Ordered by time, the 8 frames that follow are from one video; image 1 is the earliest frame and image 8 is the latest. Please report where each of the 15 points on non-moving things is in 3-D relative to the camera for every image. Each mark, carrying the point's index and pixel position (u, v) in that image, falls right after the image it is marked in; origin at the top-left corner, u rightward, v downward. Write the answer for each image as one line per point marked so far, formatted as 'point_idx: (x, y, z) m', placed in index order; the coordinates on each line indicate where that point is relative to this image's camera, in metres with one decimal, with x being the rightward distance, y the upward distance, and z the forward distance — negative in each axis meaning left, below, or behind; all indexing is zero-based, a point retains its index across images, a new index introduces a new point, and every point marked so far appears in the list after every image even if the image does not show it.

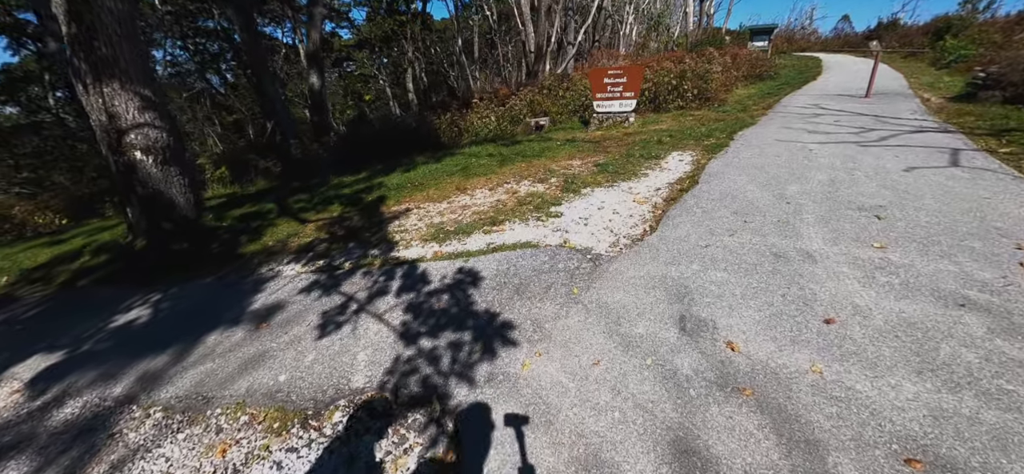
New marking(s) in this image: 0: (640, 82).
0: (+2.7, +3.2, +8.9) m
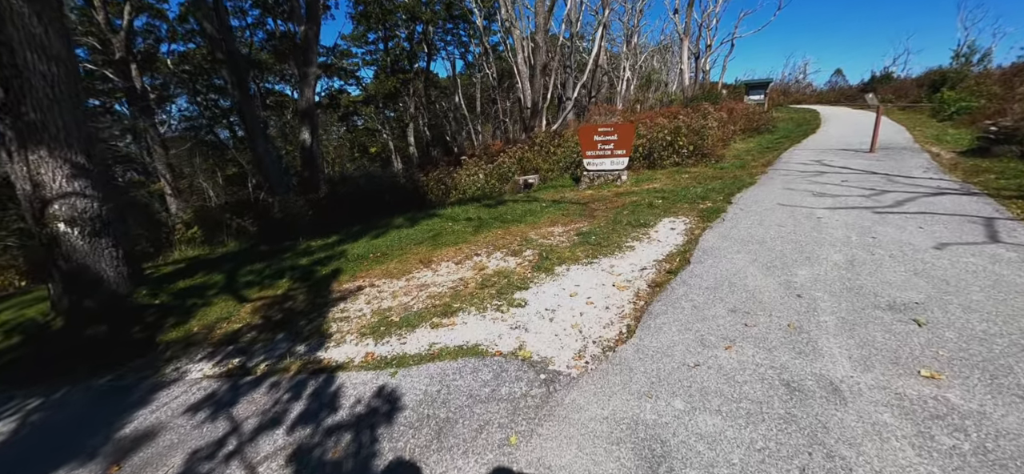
0: (+2.4, +1.9, +8.5) m
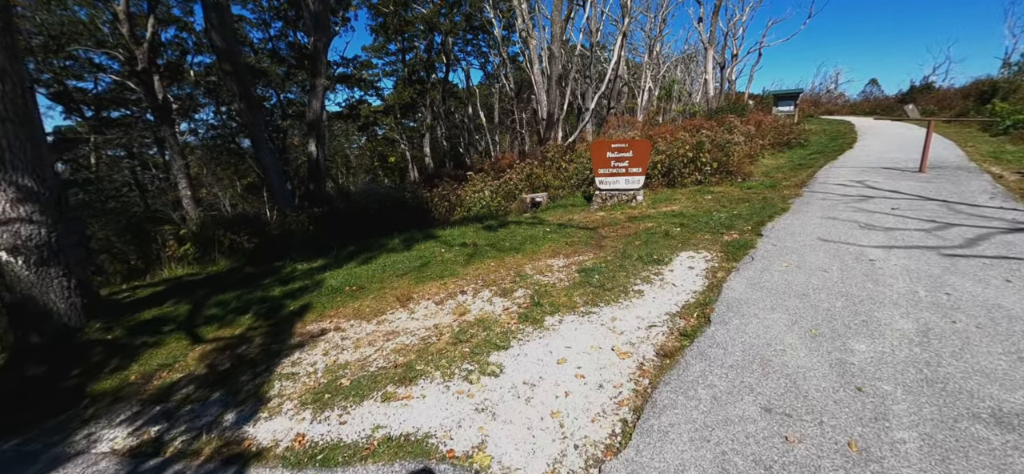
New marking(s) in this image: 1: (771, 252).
0: (+2.5, +1.4, +7.7) m
1: (+2.6, -0.1, +4.4) m
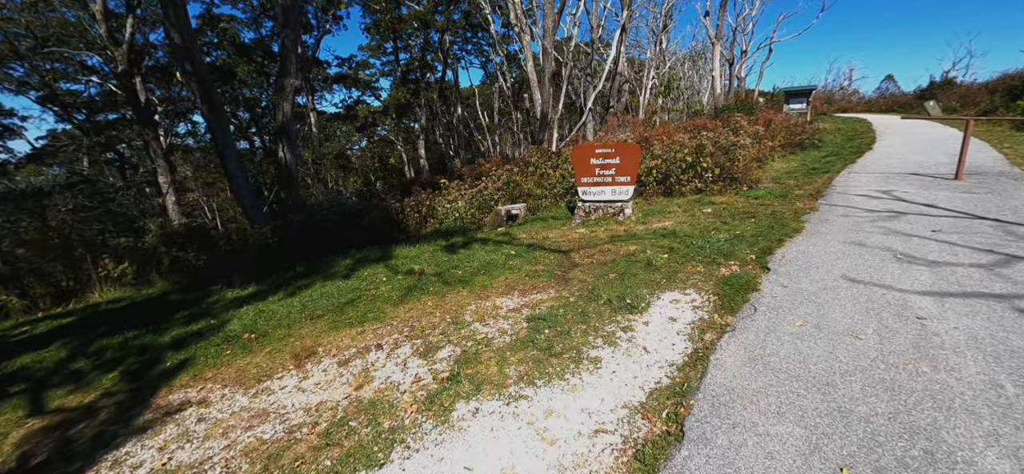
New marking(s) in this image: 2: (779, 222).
0: (+2.0, +1.1, +6.7) m
1: (+2.0, -0.5, +3.3) m
2: (+3.4, +0.2, +5.5) m
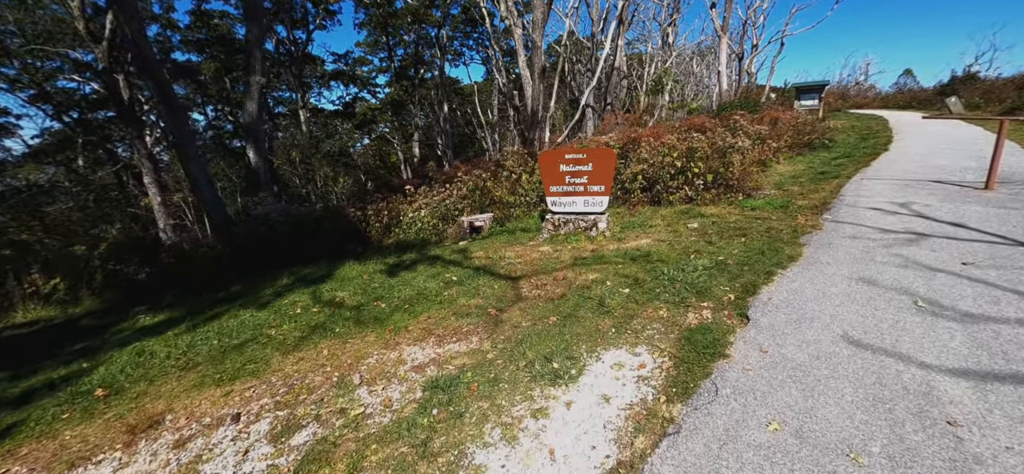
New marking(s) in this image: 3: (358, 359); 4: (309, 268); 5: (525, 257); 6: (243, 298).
0: (+1.3, +0.9, +5.8) m
1: (+1.3, -0.7, +2.4) m
2: (+2.7, -0.1, +4.5) m
3: (-1.2, -0.9, +3.4) m
4: (-3.1, -0.5, +6.6) m
5: (+0.2, -0.3, +5.4) m
6: (-3.5, -0.8, +5.6) m
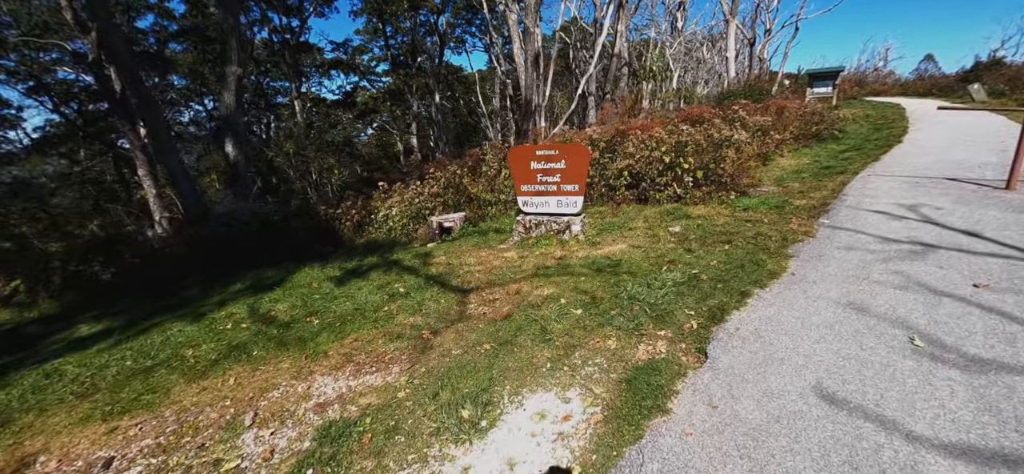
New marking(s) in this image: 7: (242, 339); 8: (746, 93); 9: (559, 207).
0: (+0.9, +0.8, +5.2) m
1: (+0.8, -0.9, +1.9) m
2: (+2.3, -0.2, +4.0) m
3: (-1.7, -1.0, +3.0) m
4: (-3.5, -0.5, +6.2) m
5: (-0.3, -0.3, +4.9) m
6: (-3.9, -0.8, +5.2) m
7: (-2.4, -0.9, +3.7) m
8: (+6.7, +4.1, +12.2) m
9: (+0.6, +0.4, +5.6) m
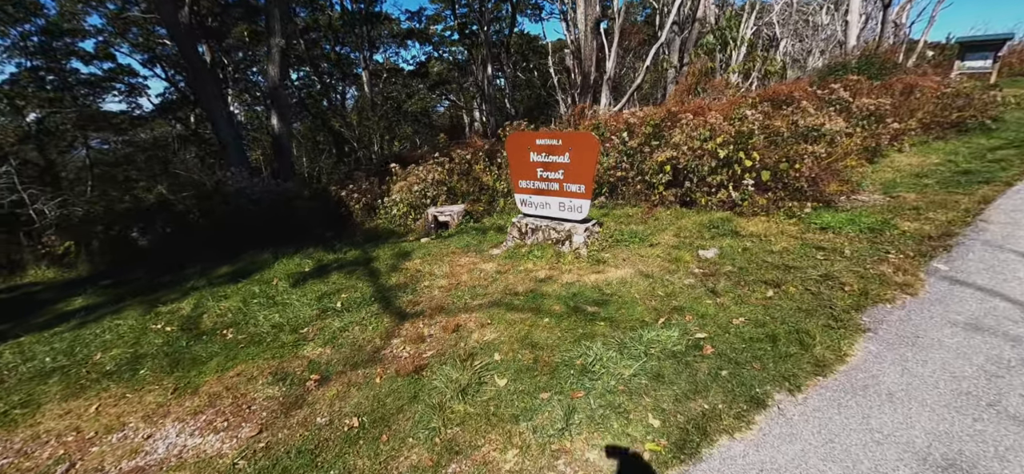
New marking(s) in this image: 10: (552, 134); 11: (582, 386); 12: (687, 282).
0: (+0.8, +0.7, +4.1) m
1: (0.0, -1.2, +0.9) m
2: (+1.8, -0.5, +2.7) m
3: (-2.3, -1.1, +2.4) m
4: (-3.4, -0.2, +5.9) m
5: (-0.5, -0.4, +4.1) m
6: (-4.1, -0.6, +5.0) m
7: (-2.8, -0.8, +3.3) m
8: (+7.9, +3.8, +9.7) m
9: (+0.5, +0.3, +4.5) m
10: (+0.4, +1.0, +4.2) m
11: (+0.4, -0.8, +2.2) m
12: (+1.4, -0.4, +3.4) m
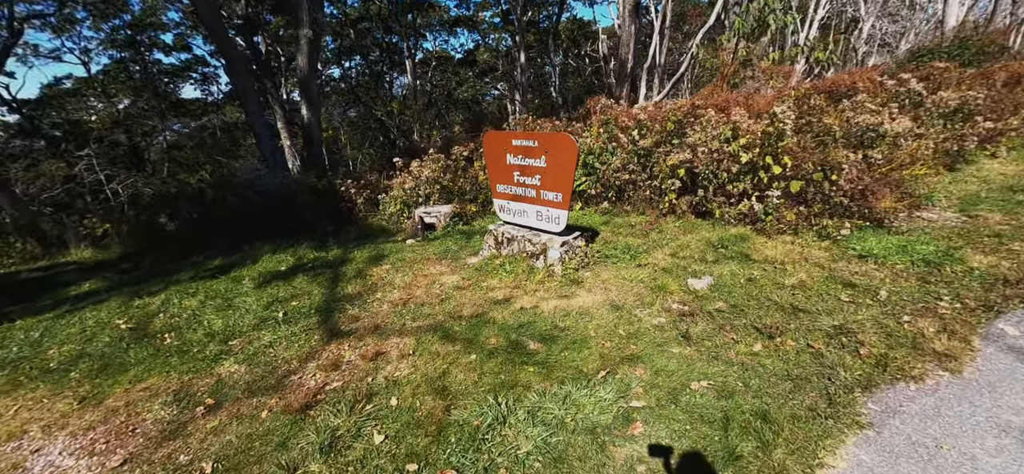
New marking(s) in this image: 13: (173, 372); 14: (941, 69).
0: (+0.6, +0.5, +3.5) m
1: (-0.7, -1.3, +0.5) m
2: (+1.3, -0.7, +2.0) m
3: (-2.8, -1.1, +2.3) m
4: (-3.5, -0.1, +5.9) m
5: (-0.8, -0.4, +3.7) m
6: (-4.2, -0.5, +5.1) m
7: (-3.2, -0.8, +3.2) m
8: (+8.5, +3.5, +8.1) m
9: (+0.3, +0.2, +4.0) m
10: (+0.2, +0.9, +3.7) m
11: (-0.1, -0.9, +1.8) m
12: (+1.0, -0.5, +2.8) m
13: (-2.1, -0.9, +2.8) m
14: (+6.3, +2.4, +6.4) m
